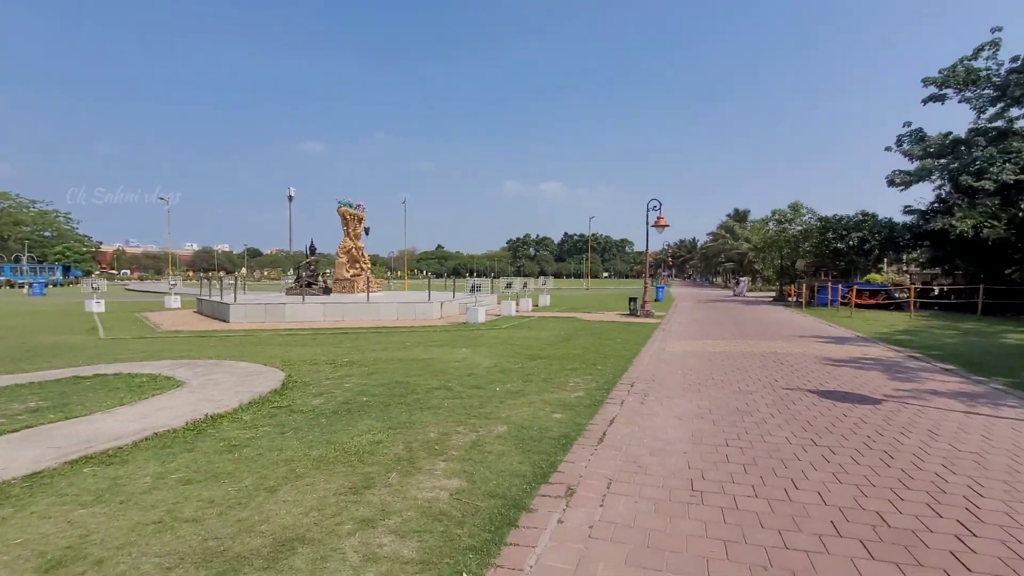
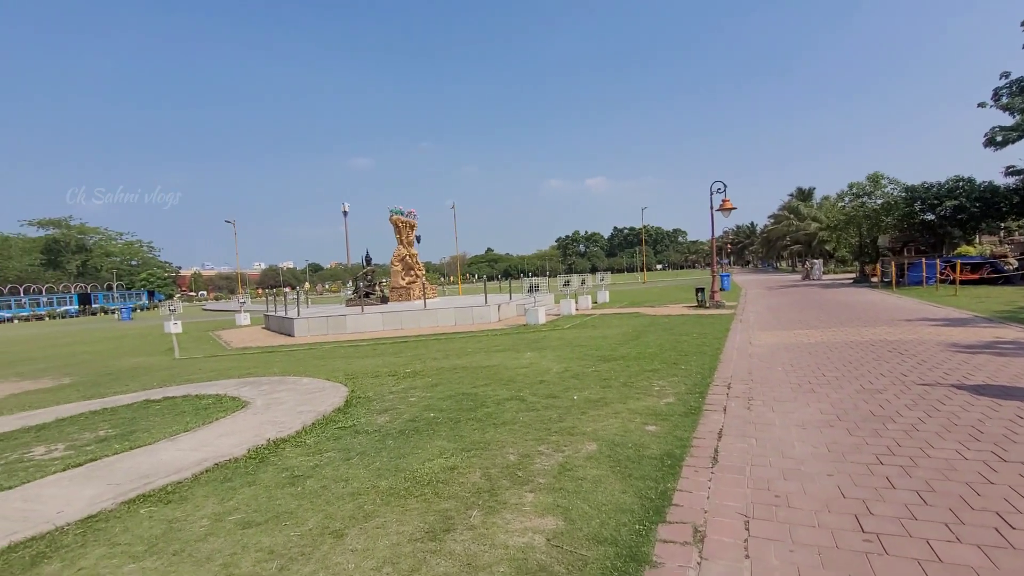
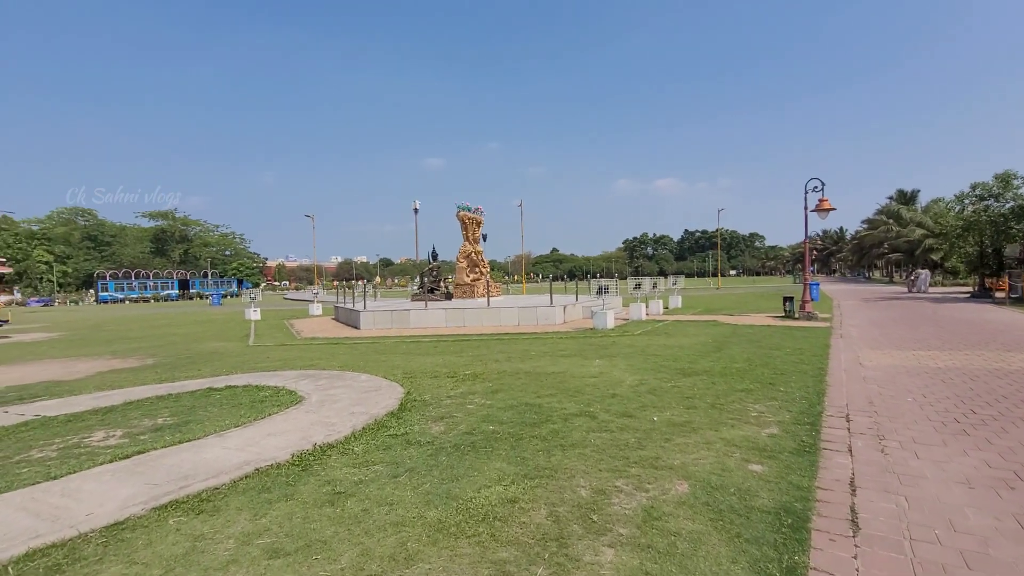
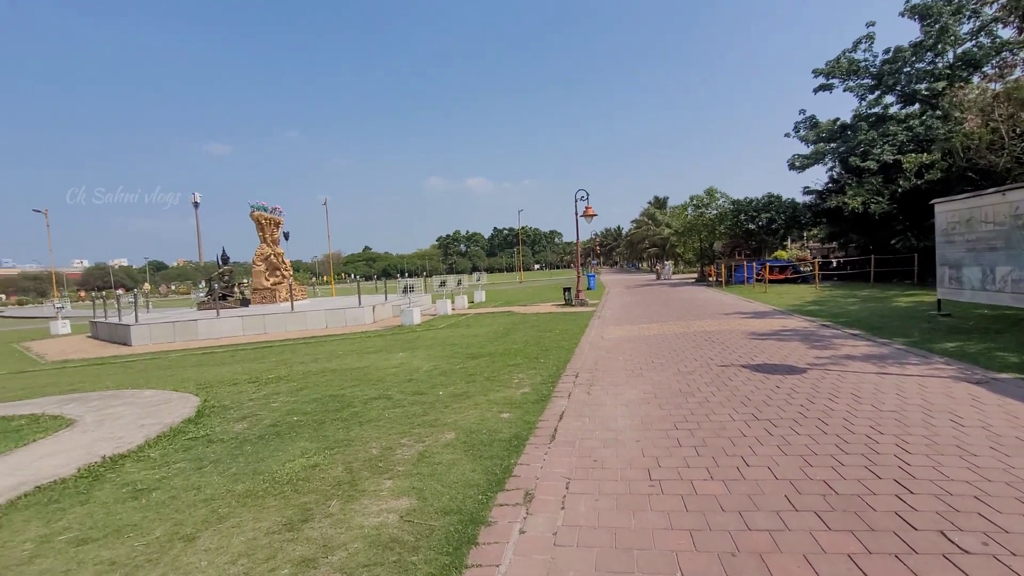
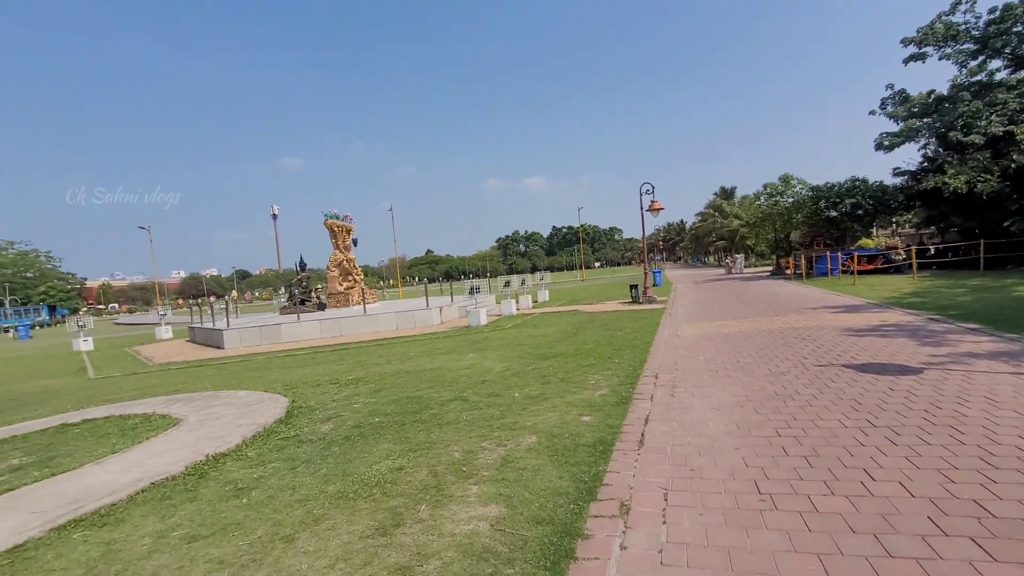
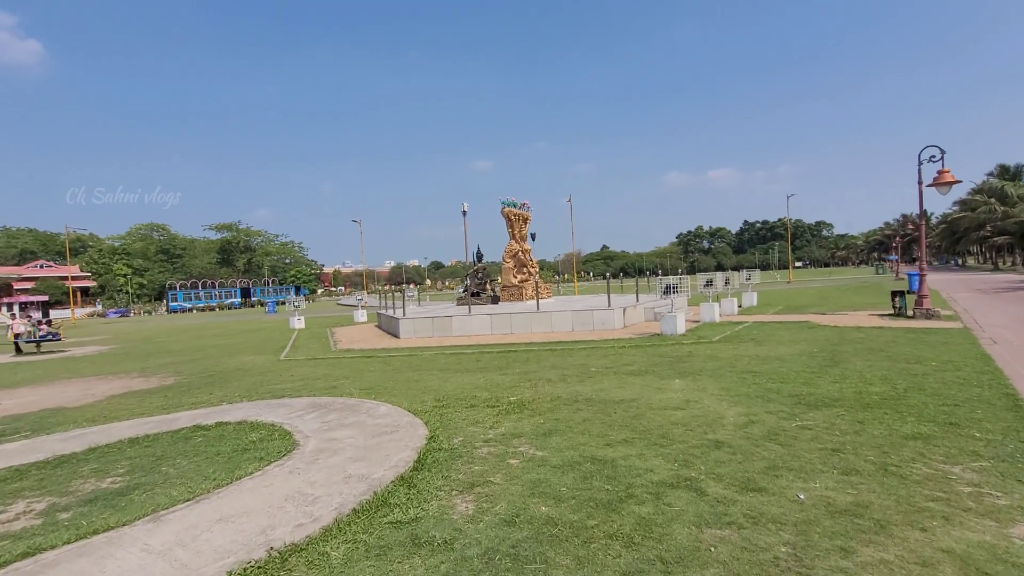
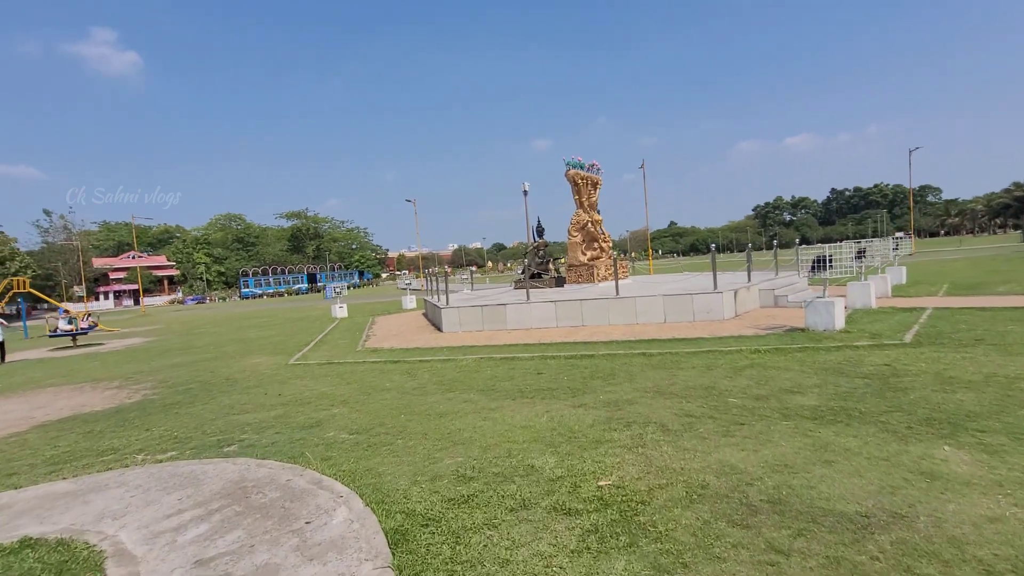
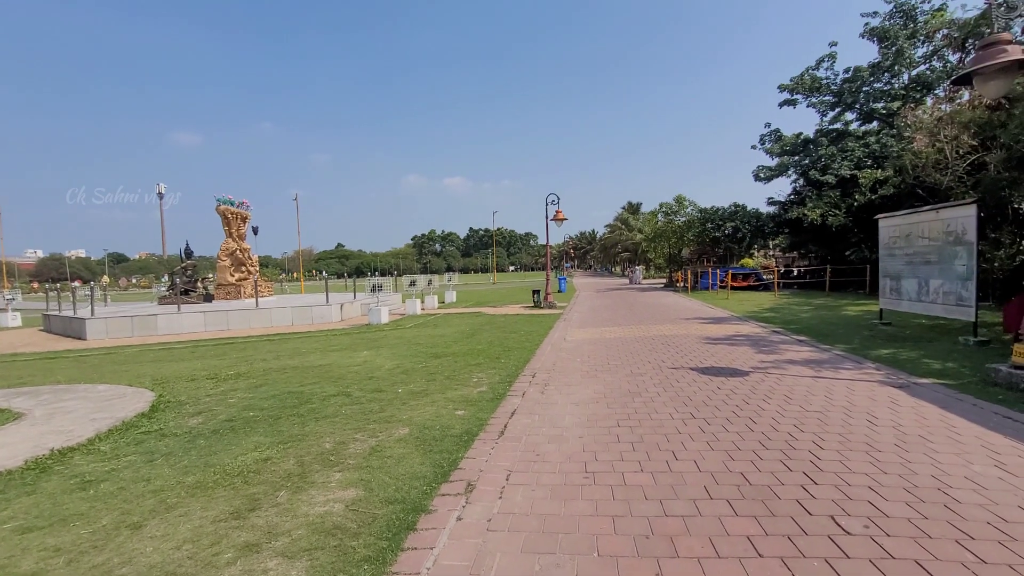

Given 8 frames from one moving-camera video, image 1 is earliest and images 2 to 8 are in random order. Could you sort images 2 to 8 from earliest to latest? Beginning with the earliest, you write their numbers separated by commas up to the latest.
8, 4, 5, 2, 3, 6, 7
